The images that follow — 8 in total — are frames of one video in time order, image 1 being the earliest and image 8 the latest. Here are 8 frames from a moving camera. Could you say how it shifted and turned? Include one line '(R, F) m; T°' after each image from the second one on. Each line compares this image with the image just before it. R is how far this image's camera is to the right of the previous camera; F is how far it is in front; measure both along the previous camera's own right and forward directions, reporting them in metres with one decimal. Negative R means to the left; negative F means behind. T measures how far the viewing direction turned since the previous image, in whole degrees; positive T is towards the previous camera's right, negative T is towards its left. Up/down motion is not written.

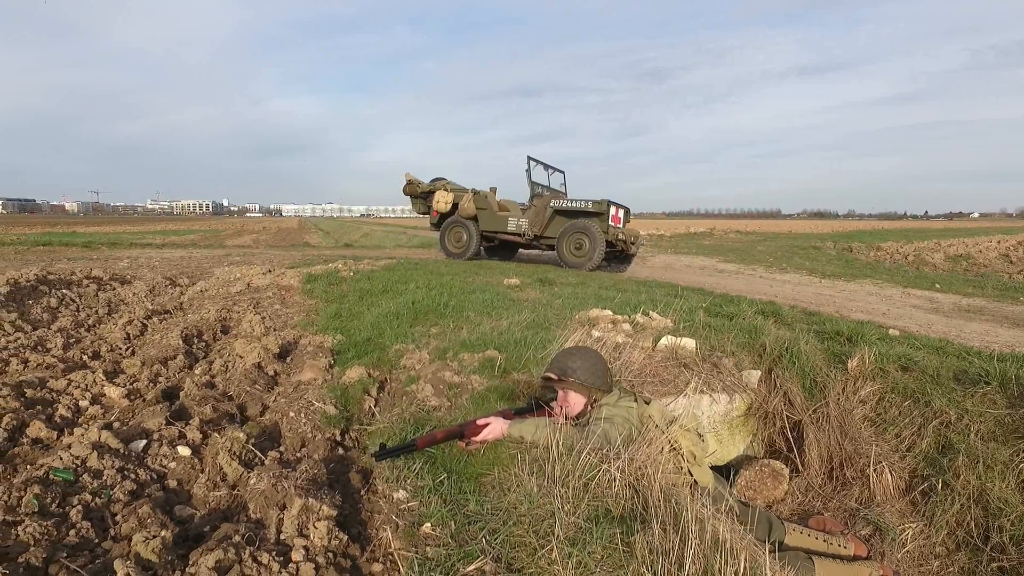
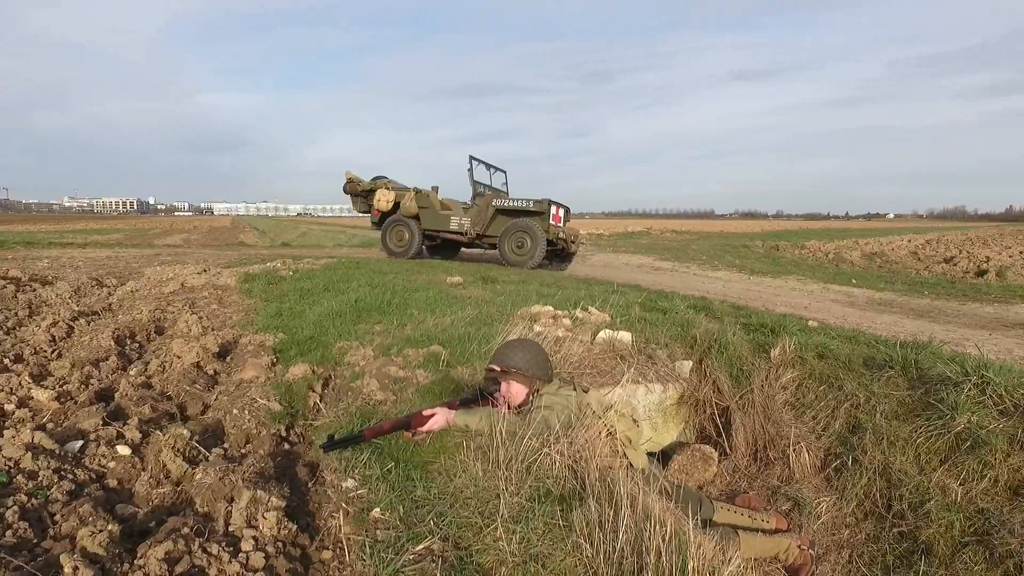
(0.0, -0.1) m; +5°
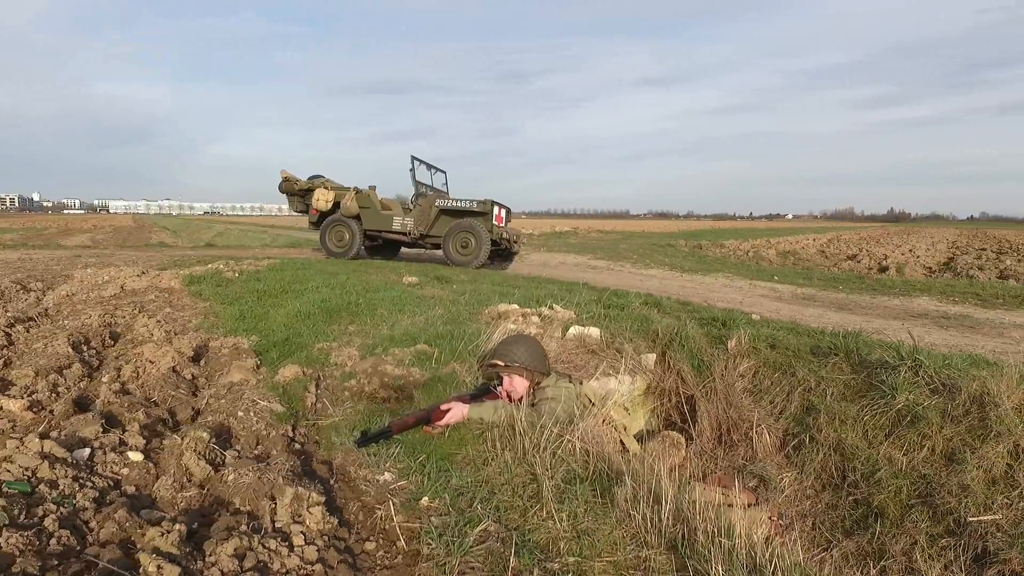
(-0.5, -0.2) m; +7°
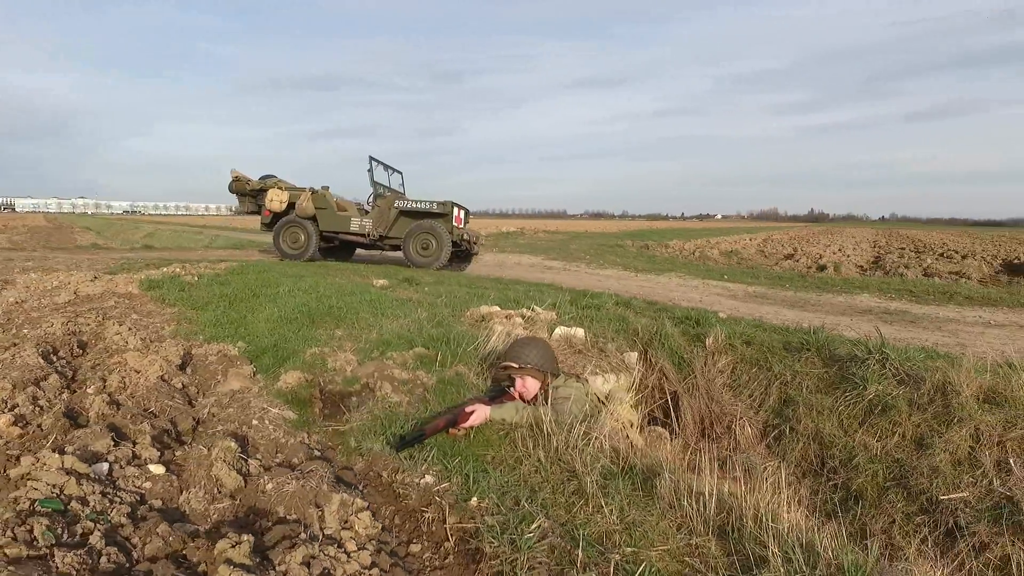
(-0.4, -0.1) m; +6°
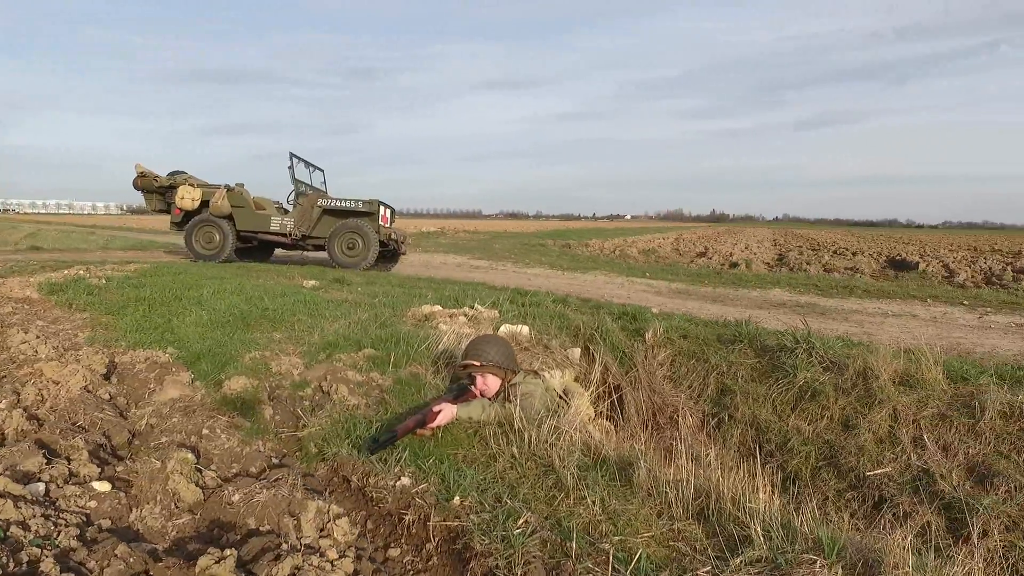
(-0.3, 0.0) m; +8°
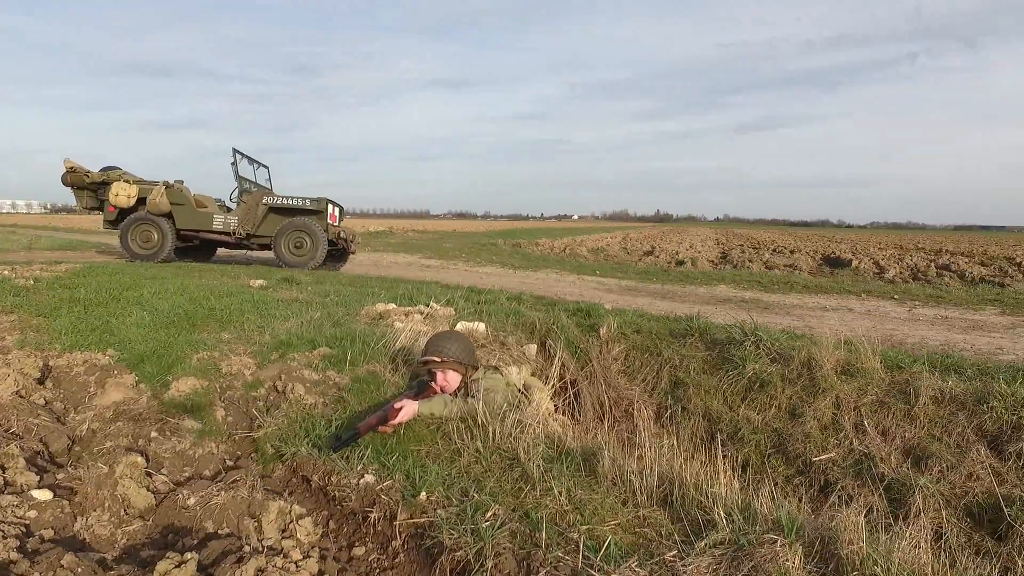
(-0.1, 0.0) m; +5°
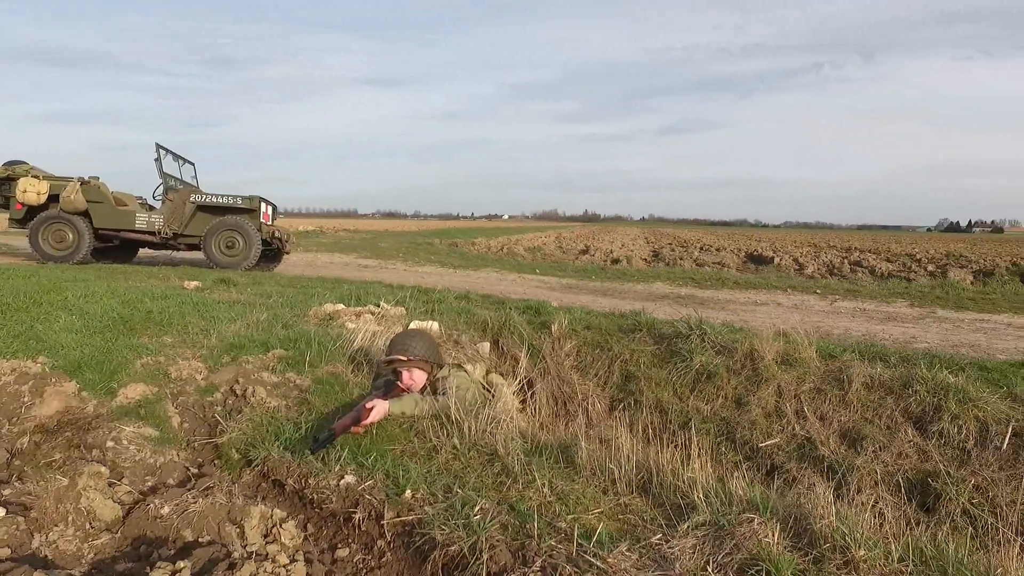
(-0.2, 0.0) m; +6°
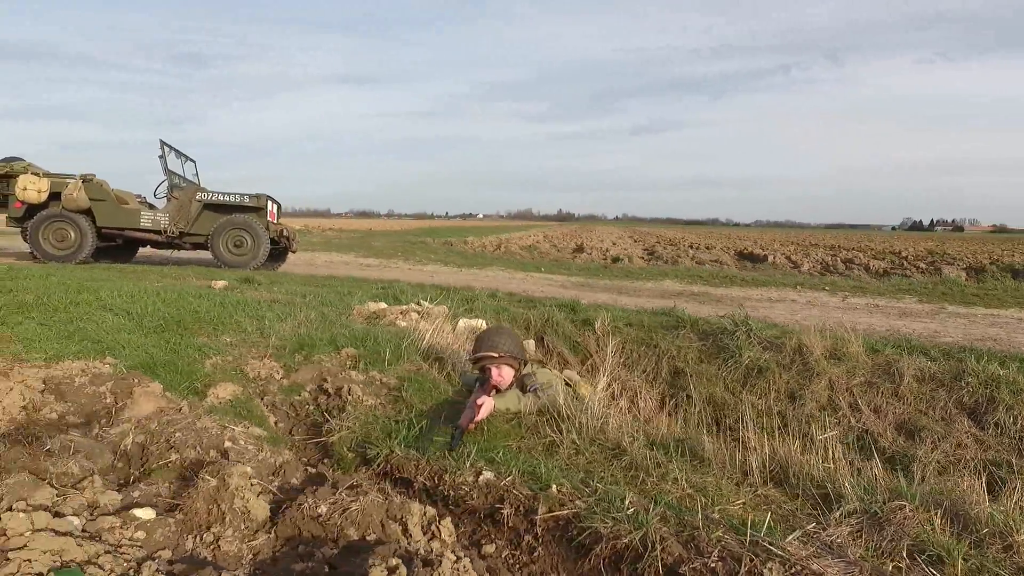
(-0.7, 0.0) m; +2°
